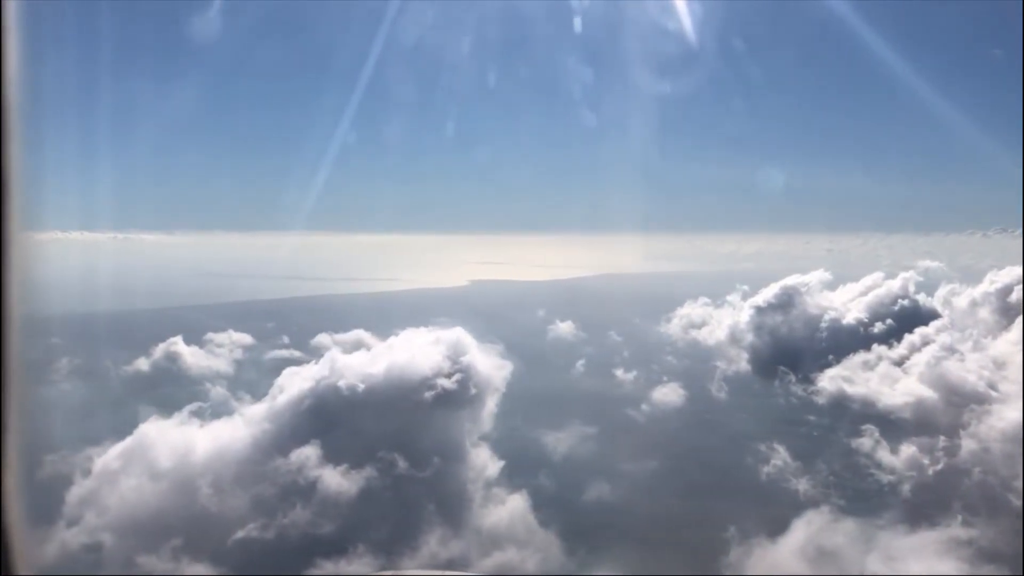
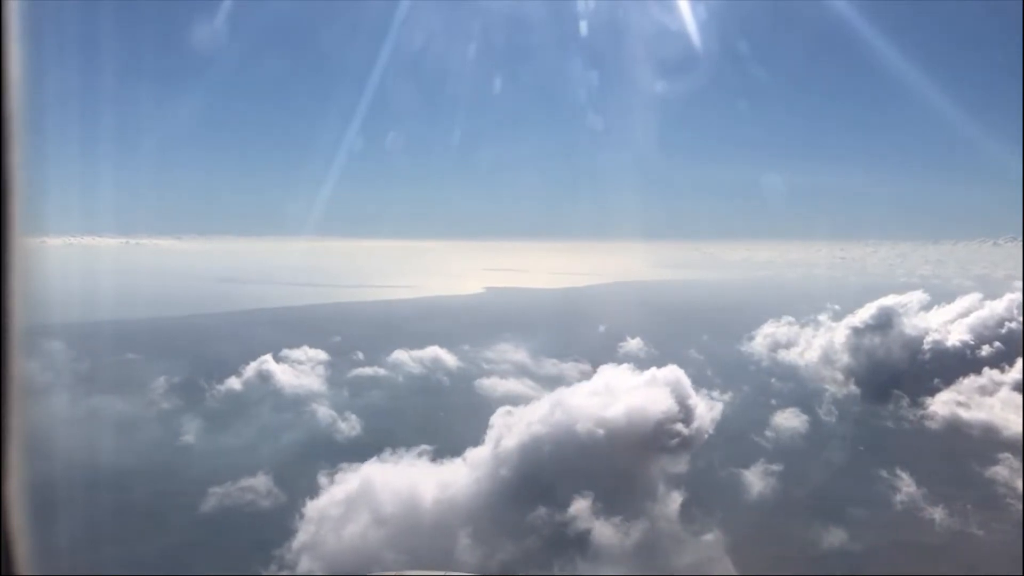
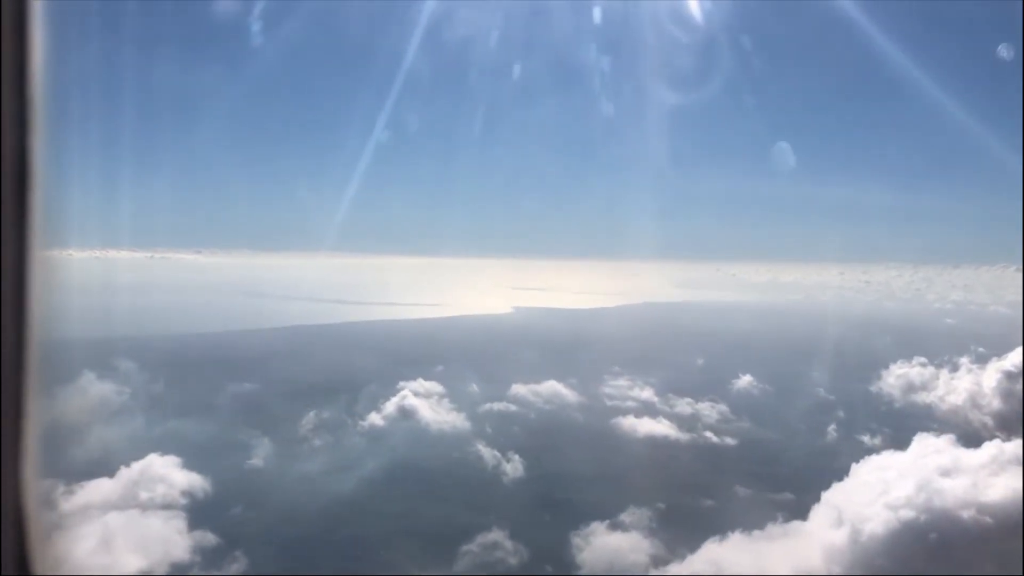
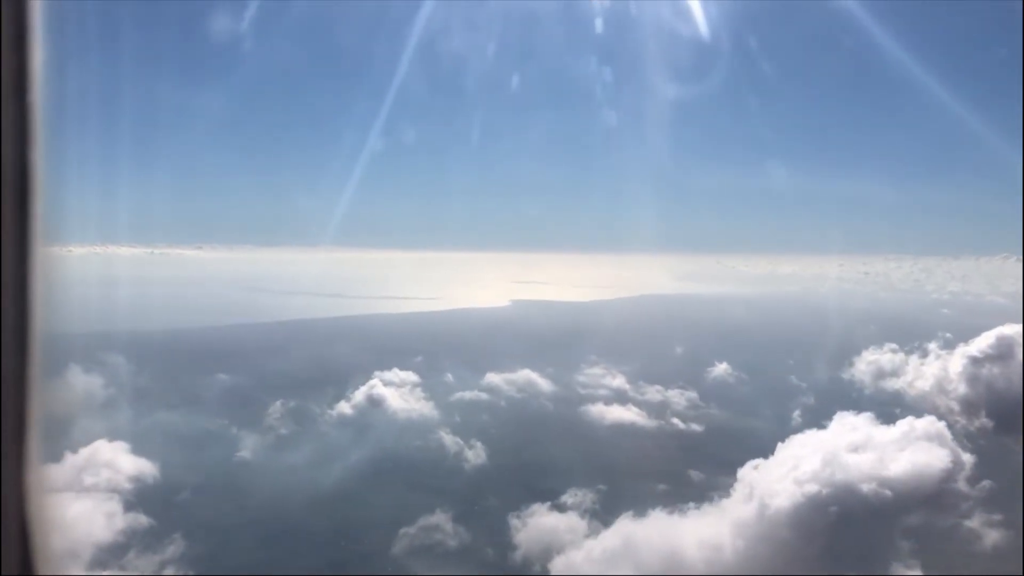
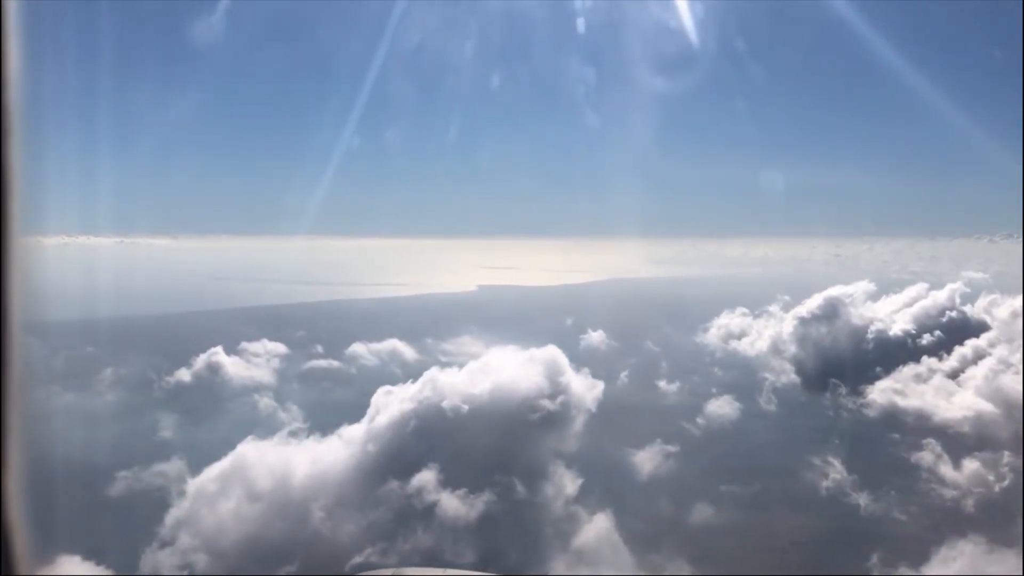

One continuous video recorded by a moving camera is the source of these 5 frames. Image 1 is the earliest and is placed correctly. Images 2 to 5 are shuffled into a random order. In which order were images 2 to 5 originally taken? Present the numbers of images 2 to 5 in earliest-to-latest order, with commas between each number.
5, 2, 4, 3
